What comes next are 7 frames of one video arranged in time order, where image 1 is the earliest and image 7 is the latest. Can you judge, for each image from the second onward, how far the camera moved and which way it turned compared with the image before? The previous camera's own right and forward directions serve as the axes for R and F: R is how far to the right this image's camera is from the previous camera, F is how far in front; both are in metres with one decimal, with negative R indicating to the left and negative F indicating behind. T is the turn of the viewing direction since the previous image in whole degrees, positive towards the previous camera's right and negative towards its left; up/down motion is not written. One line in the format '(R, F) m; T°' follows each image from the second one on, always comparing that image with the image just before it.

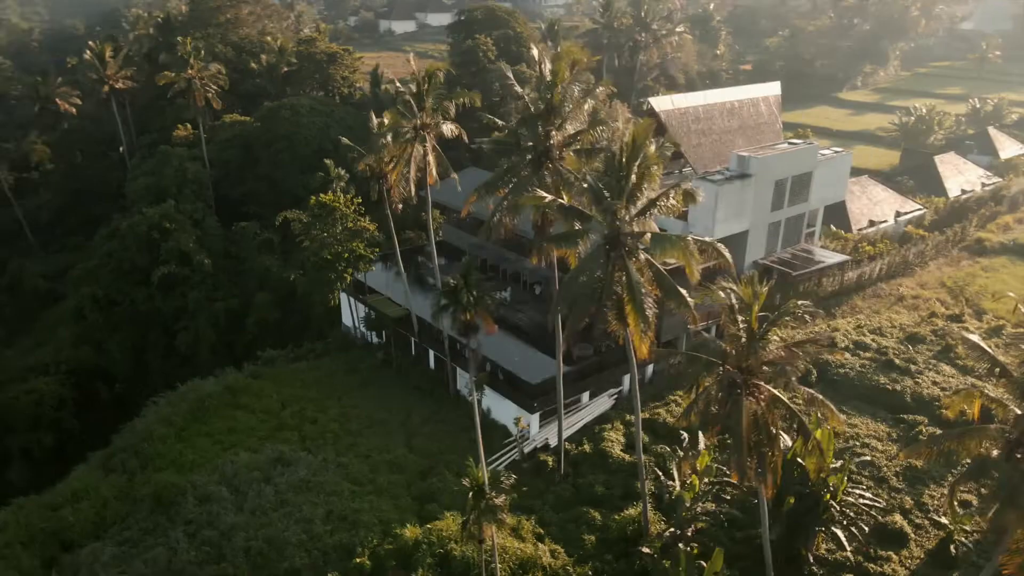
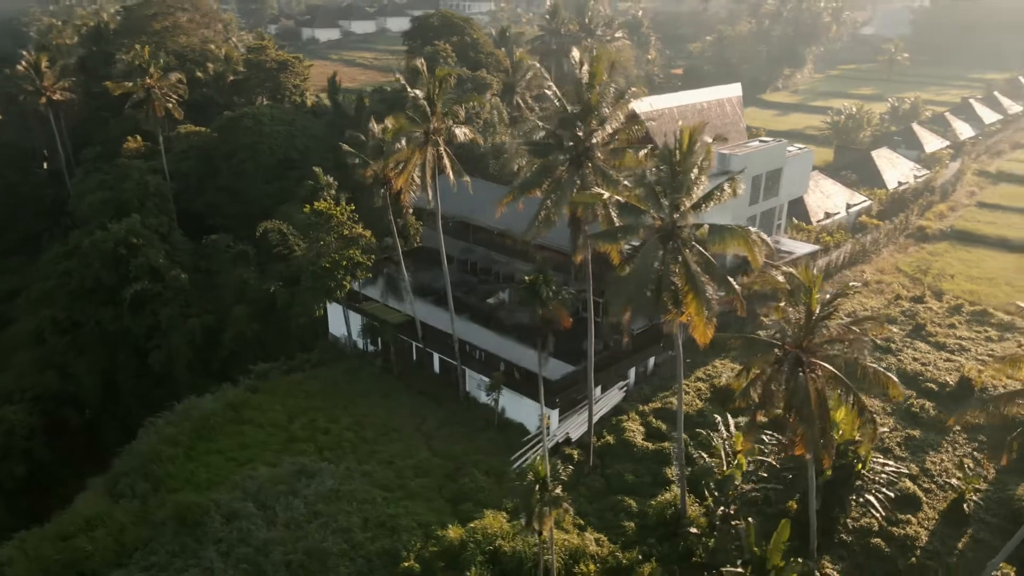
(-2.7, -0.2) m; +6°
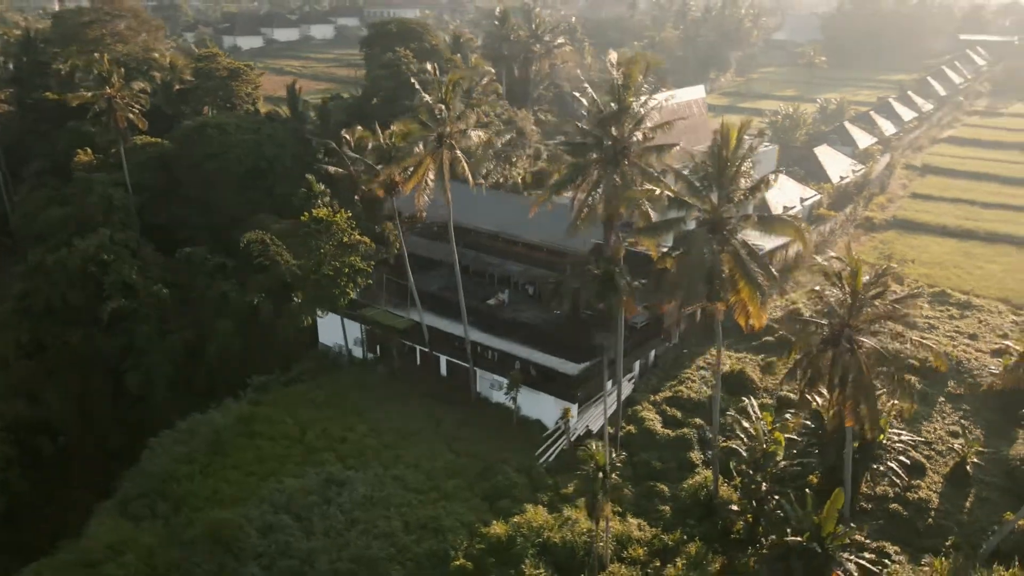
(-2.8, -0.2) m; +6°
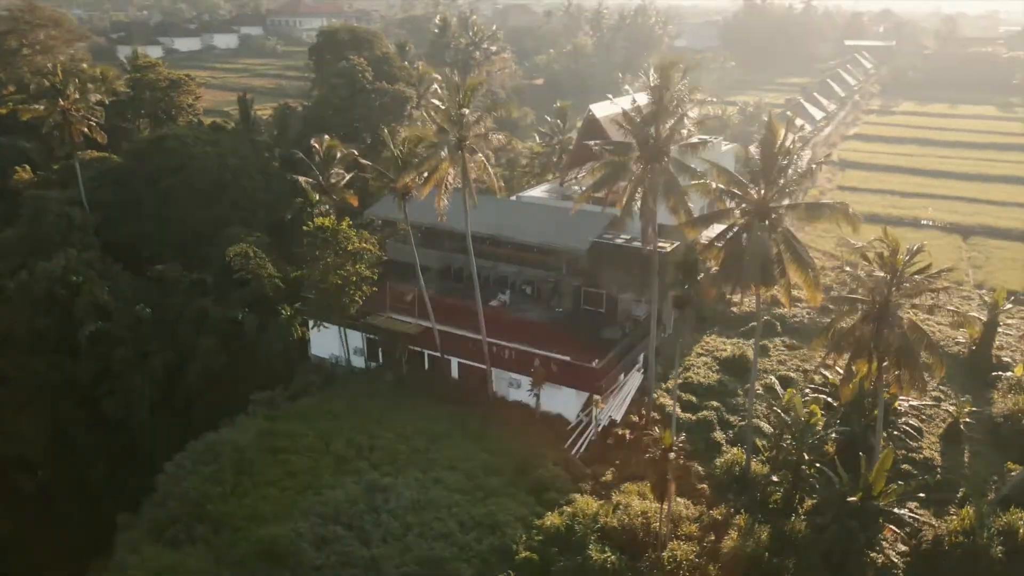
(-3.6, -0.3) m; +8°
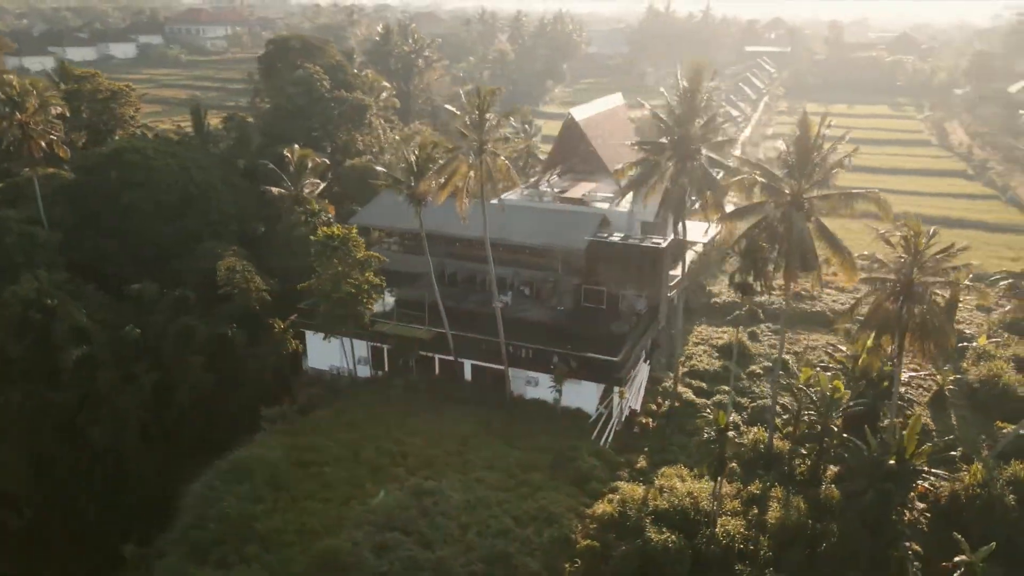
(-3.6, -0.3) m; +8°
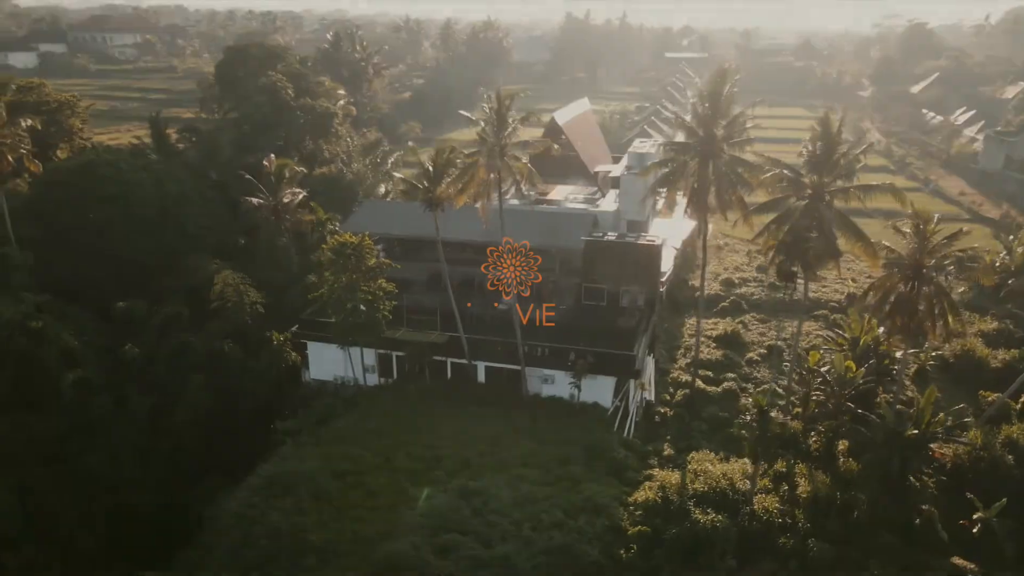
(-3.3, -0.3) m; +7°
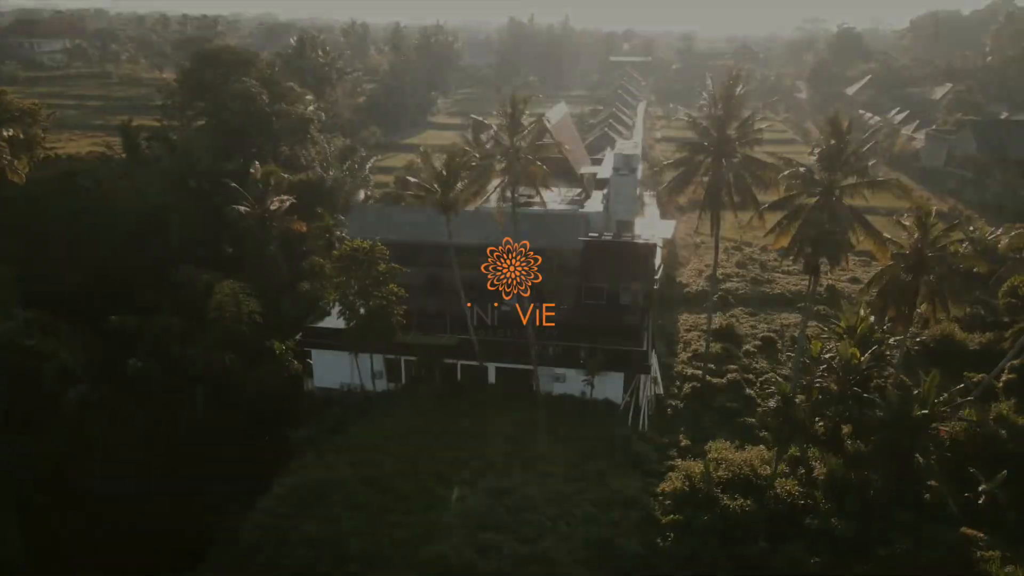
(-2.4, -0.2) m; +5°
